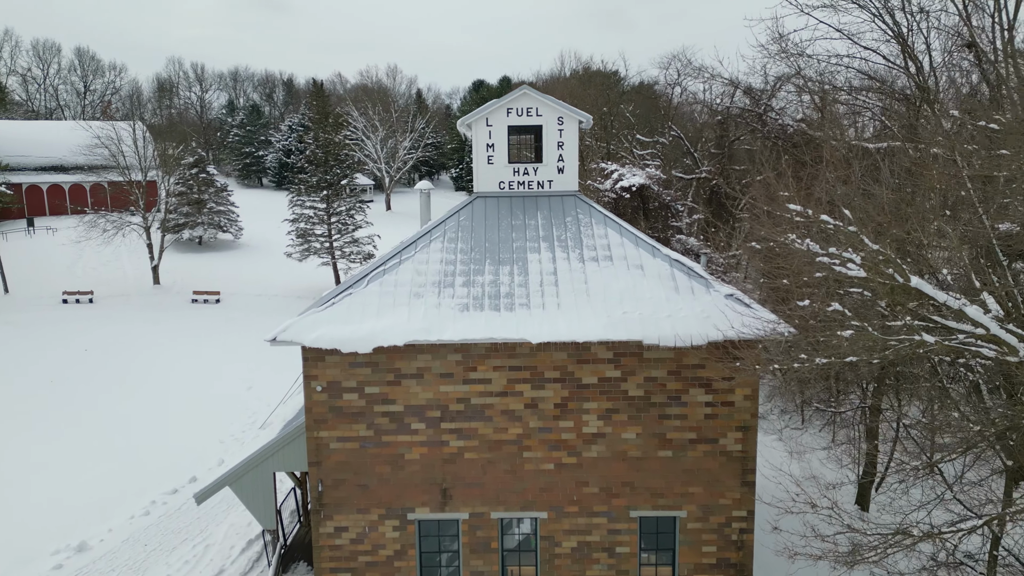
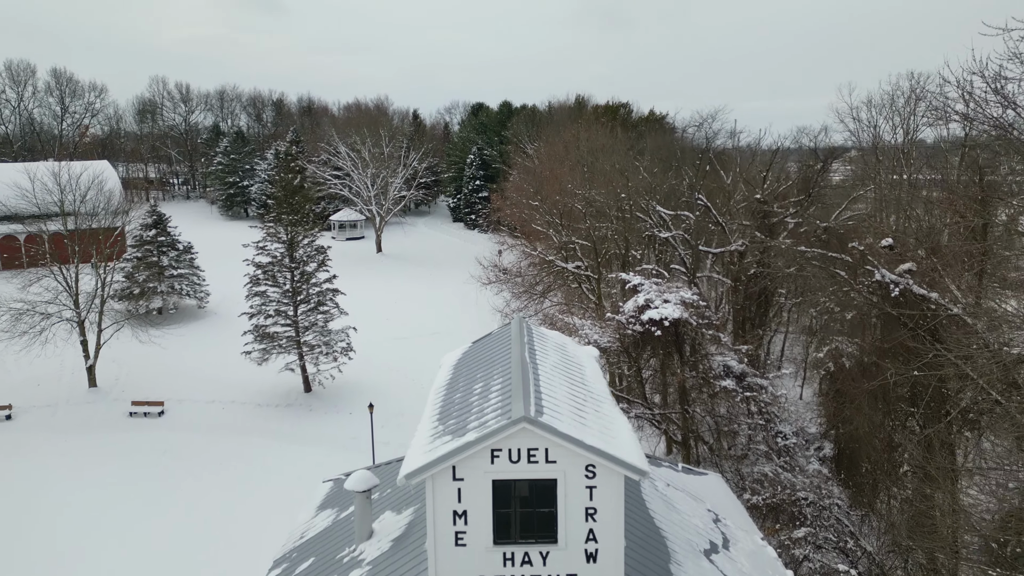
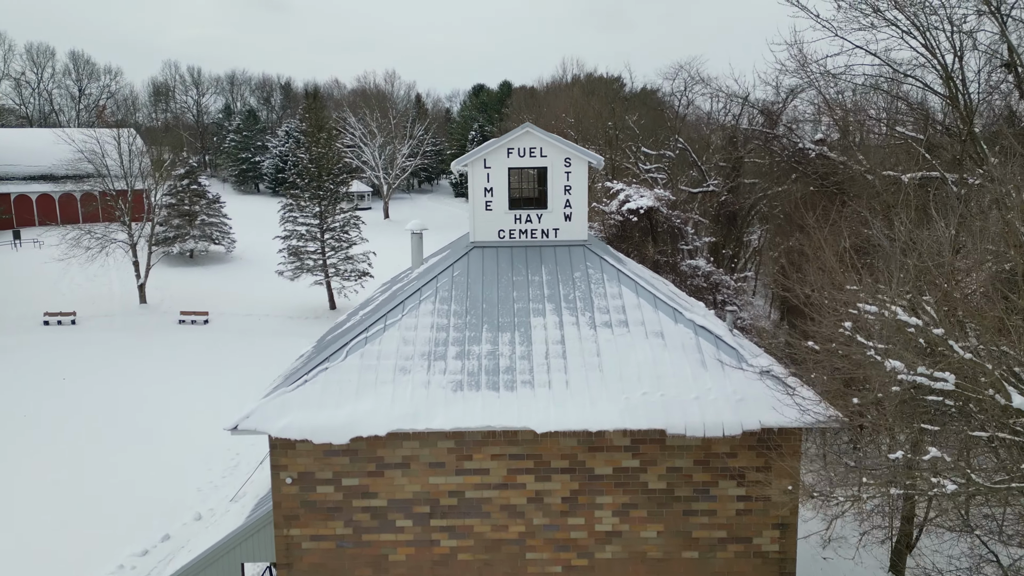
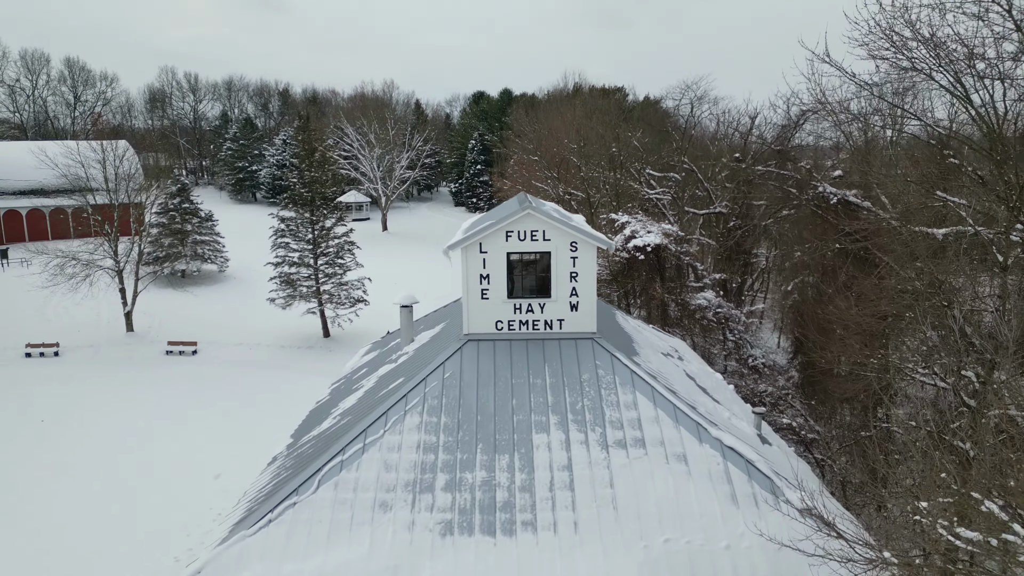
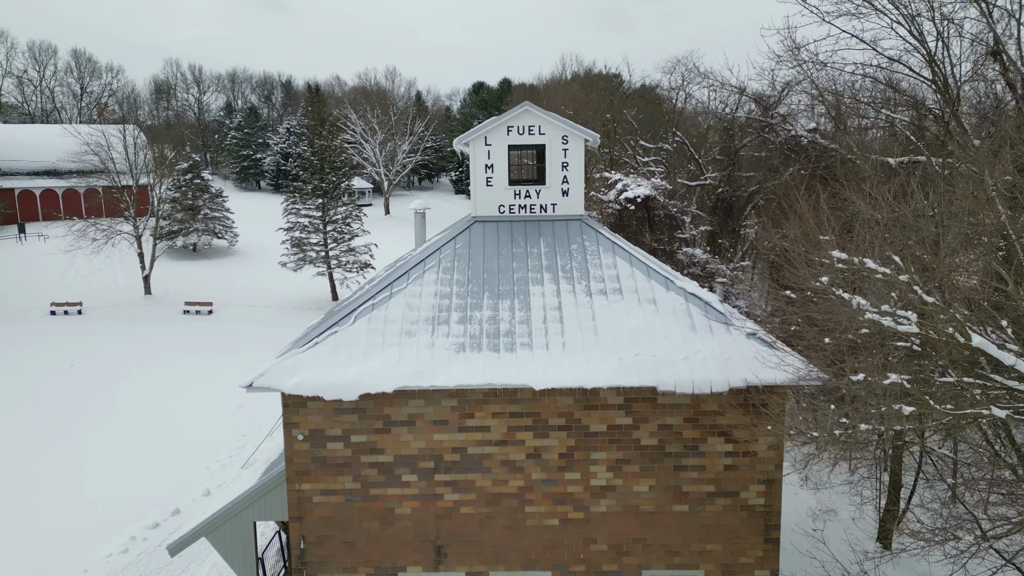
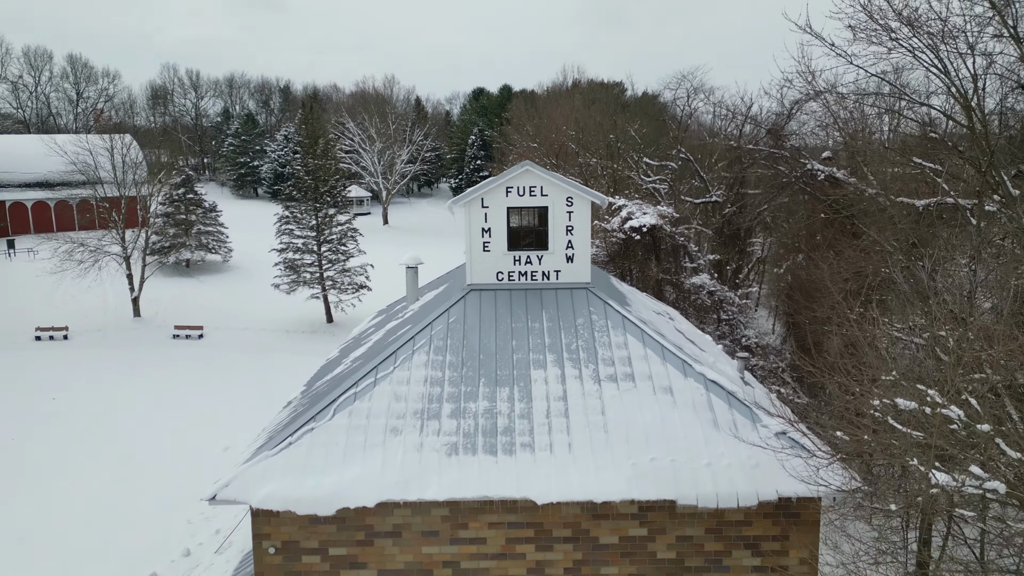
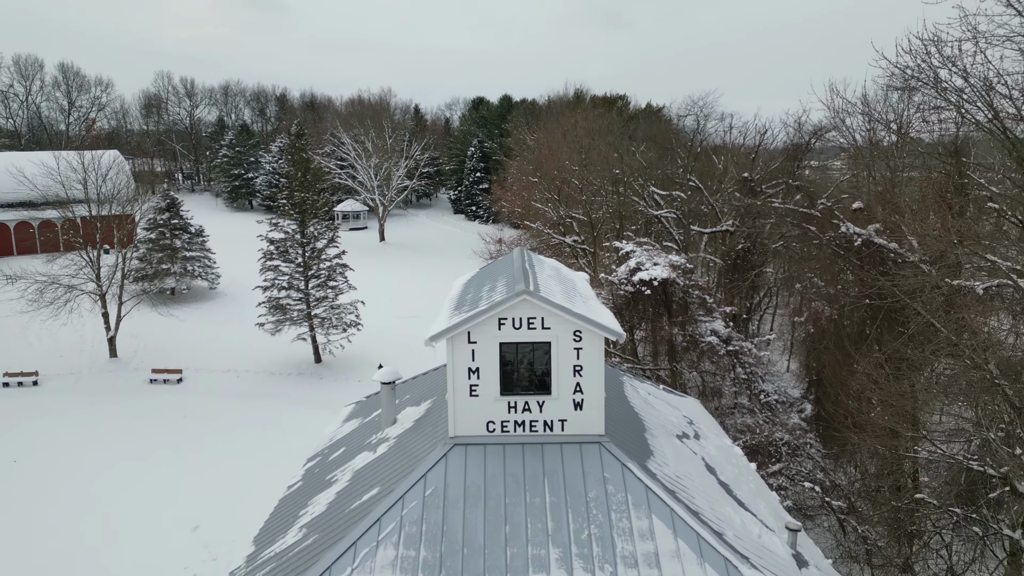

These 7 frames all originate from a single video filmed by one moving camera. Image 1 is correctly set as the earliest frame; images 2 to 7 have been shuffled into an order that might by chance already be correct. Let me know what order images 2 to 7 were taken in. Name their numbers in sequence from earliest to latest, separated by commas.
5, 3, 6, 4, 7, 2
